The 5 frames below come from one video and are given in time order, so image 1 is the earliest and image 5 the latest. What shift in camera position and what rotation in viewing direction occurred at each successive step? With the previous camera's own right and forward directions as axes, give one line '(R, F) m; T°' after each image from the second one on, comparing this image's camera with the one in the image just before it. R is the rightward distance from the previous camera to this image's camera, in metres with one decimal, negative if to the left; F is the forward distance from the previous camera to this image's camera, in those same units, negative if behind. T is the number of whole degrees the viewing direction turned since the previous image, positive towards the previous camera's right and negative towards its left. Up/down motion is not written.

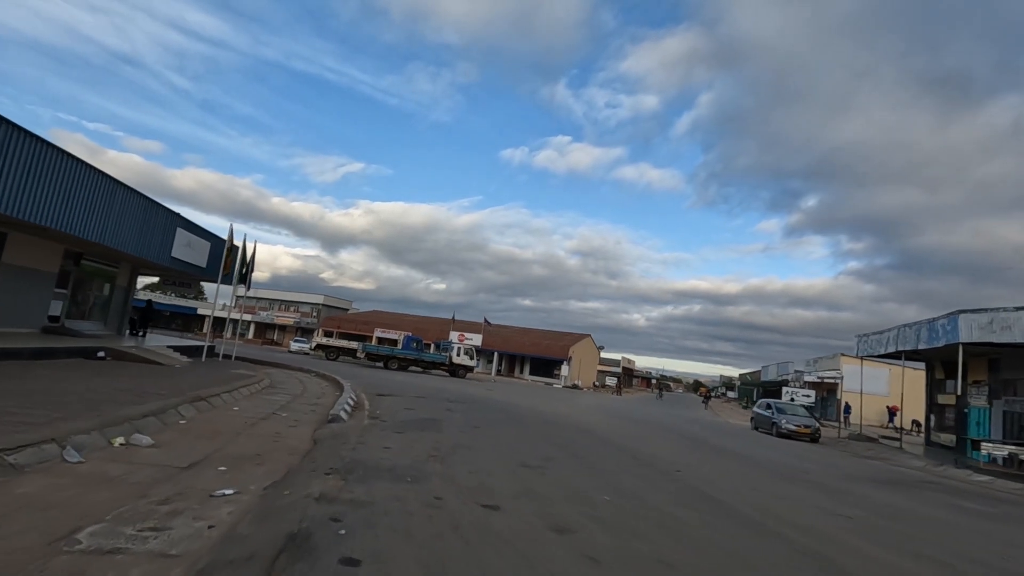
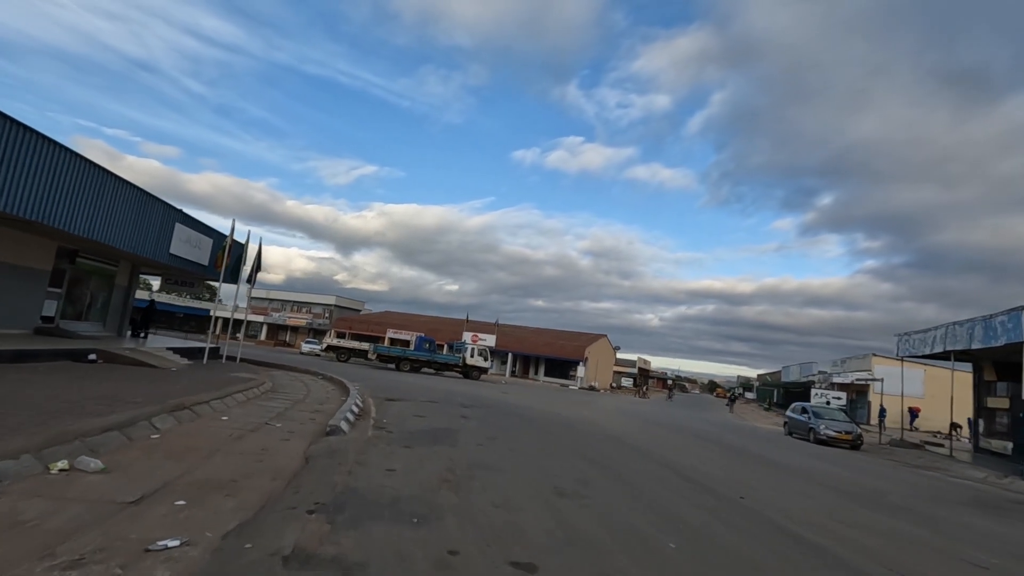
(-0.2, +1.5) m; -1°
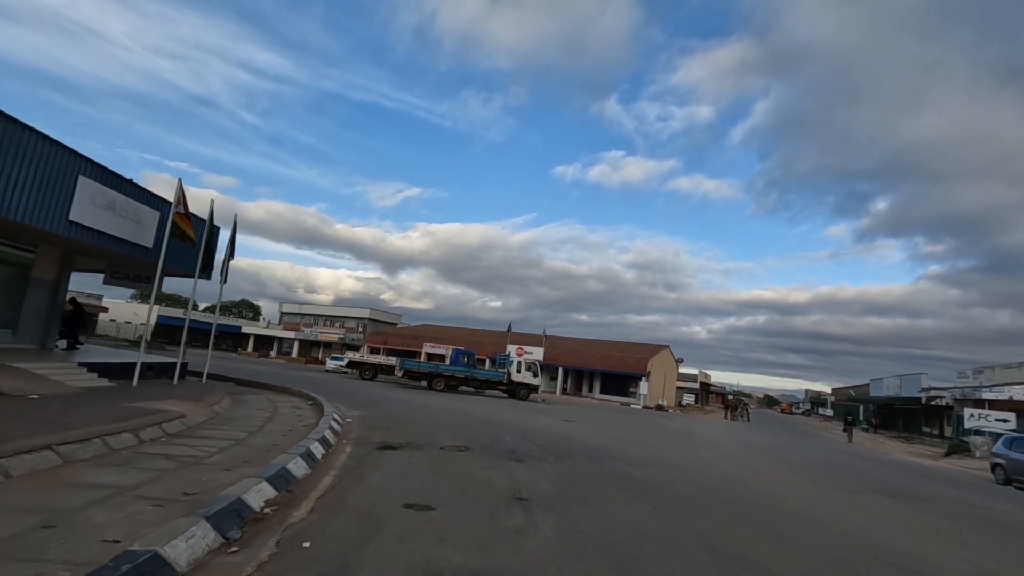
(-0.8, +7.7) m; -5°
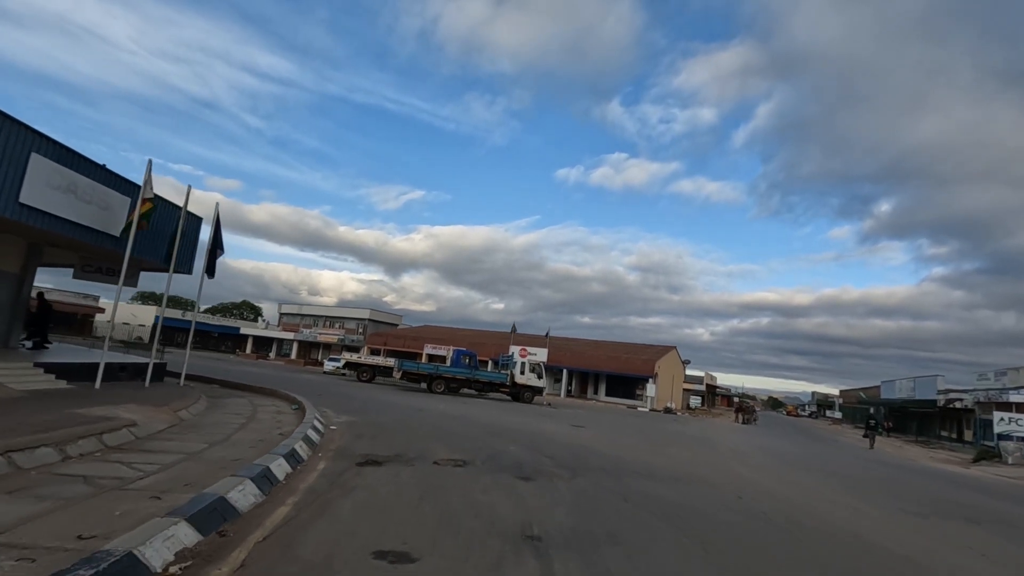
(-0.1, +1.6) m; 0°
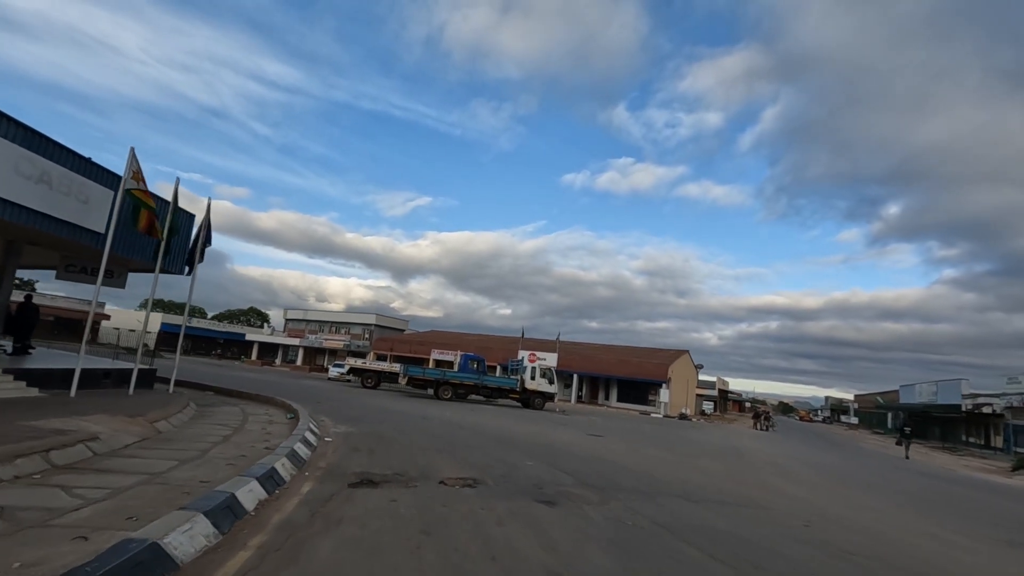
(-0.2, +1.3) m; -1°
